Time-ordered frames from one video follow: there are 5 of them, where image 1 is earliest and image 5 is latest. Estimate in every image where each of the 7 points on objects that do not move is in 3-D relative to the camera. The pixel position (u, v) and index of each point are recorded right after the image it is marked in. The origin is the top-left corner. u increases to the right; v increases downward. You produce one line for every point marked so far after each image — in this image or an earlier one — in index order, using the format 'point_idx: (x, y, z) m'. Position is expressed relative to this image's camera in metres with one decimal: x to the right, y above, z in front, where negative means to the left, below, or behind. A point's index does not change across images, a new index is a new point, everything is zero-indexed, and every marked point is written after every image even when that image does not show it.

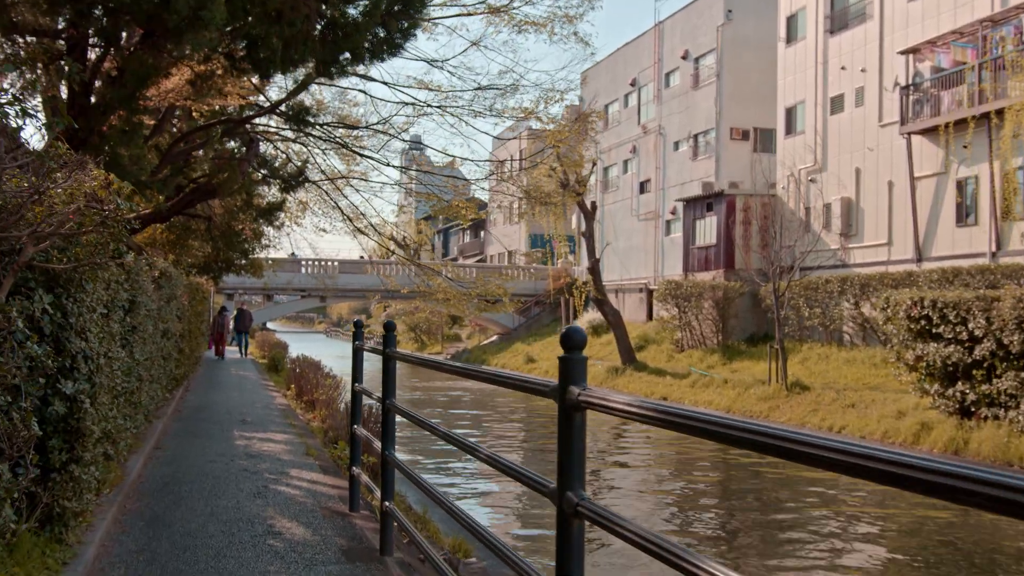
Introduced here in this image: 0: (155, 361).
0: (-3.0, -0.6, +7.6) m
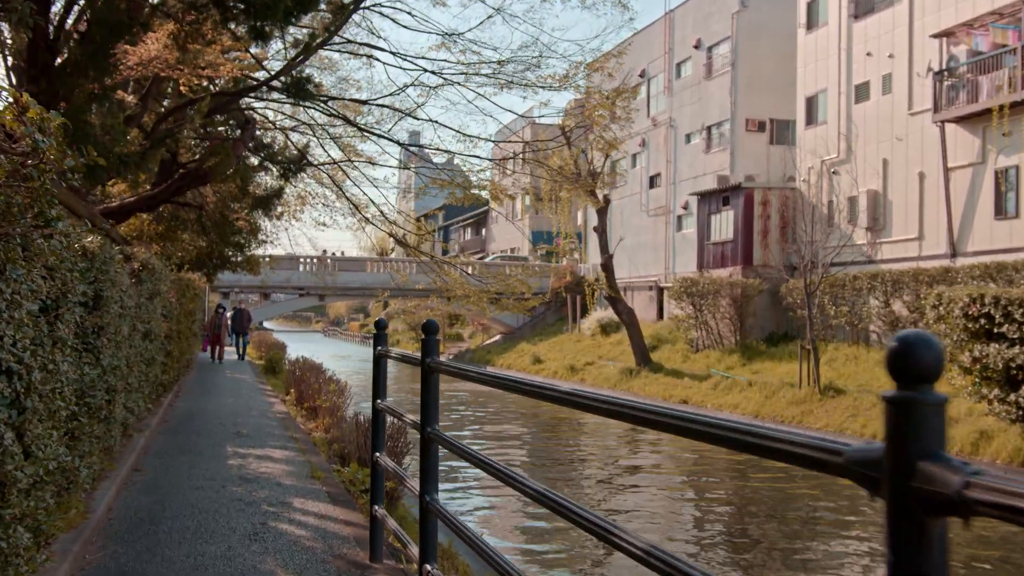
0: (-2.7, -0.6, +6.5) m
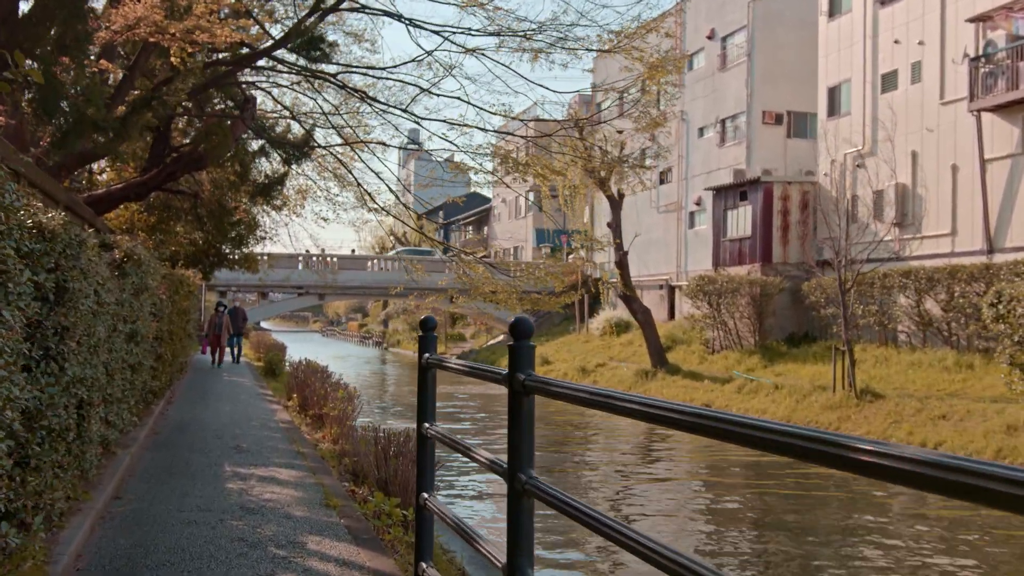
0: (-2.4, -0.5, +5.5) m
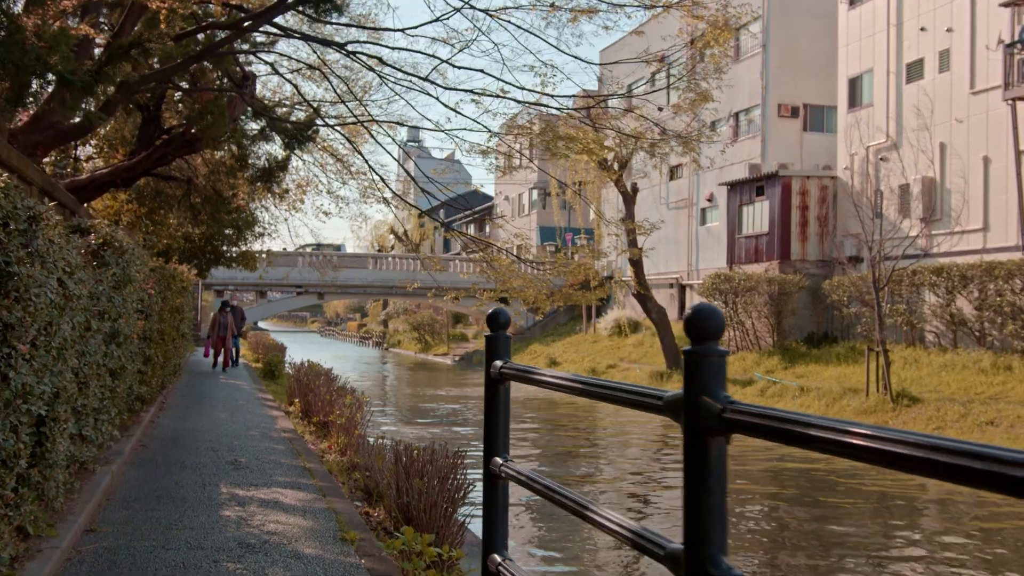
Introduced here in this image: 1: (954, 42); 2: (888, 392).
0: (-2.2, -0.5, +4.7) m
1: (+9.0, +5.0, +18.2) m
2: (+5.9, -1.6, +14.1) m
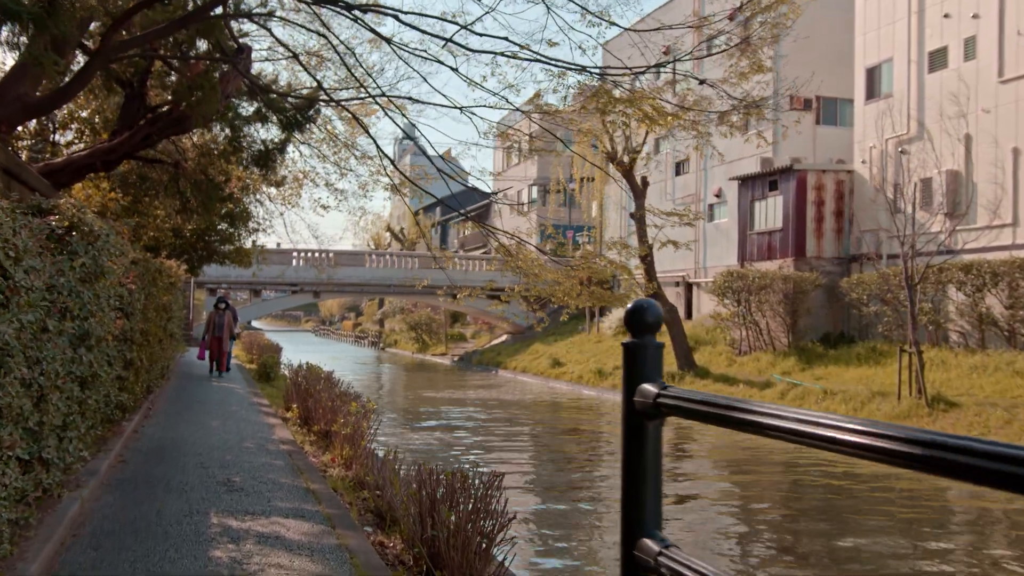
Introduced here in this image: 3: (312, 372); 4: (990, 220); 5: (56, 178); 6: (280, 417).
0: (-2.0, -0.5, +3.8) m
1: (+9.2, +5.1, +17.4) m
2: (+6.1, -1.6, +13.3) m
3: (-2.3, -1.0, +10.4) m
4: (+9.2, +1.3, +17.2) m
5: (-4.0, +1.0, +7.9) m
6: (-2.6, -1.4, +9.9) m
